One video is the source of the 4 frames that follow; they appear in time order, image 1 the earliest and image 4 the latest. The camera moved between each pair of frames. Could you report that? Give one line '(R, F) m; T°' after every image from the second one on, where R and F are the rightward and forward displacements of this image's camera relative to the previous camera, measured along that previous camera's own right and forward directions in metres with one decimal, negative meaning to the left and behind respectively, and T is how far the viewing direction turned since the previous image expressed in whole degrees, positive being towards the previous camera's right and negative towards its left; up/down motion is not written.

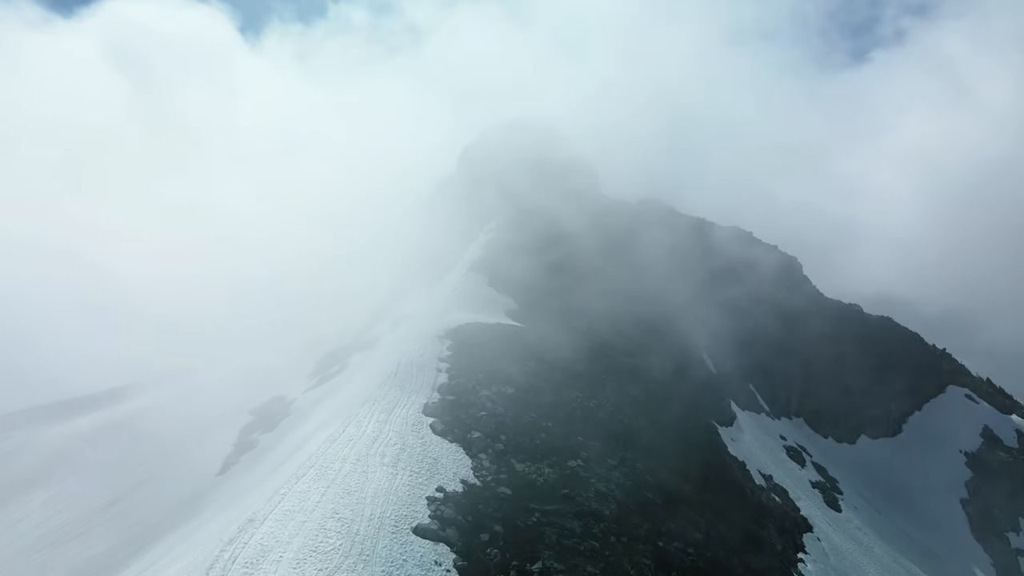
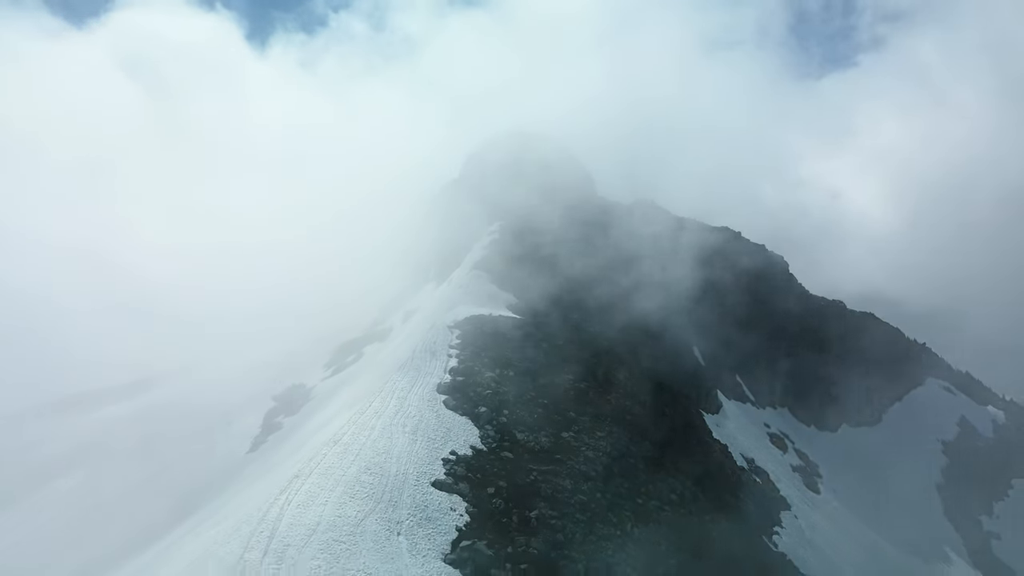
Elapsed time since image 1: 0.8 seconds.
(-0.1, -4.1) m; 0°
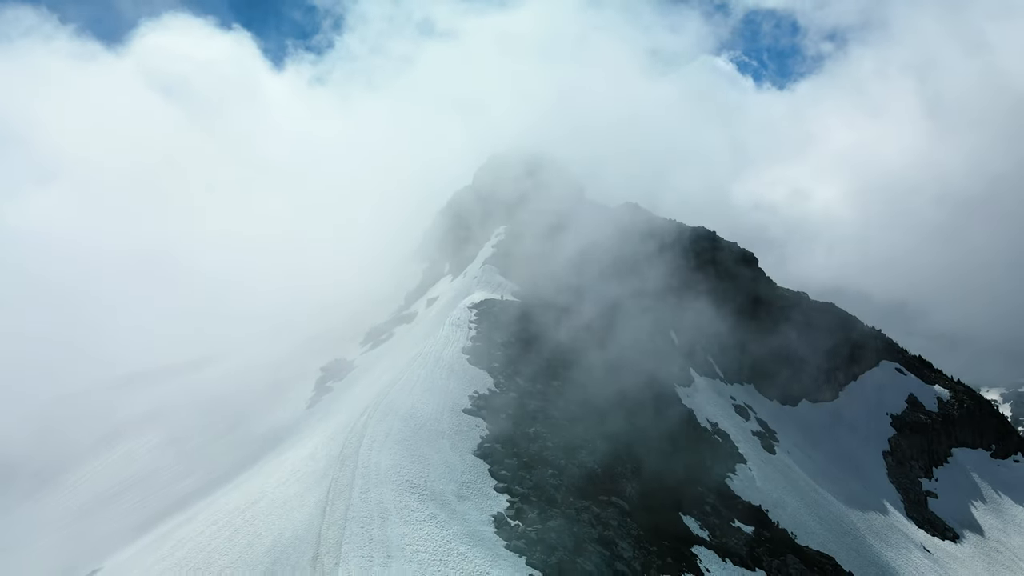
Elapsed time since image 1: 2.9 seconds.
(-0.3, -11.1) m; 0°
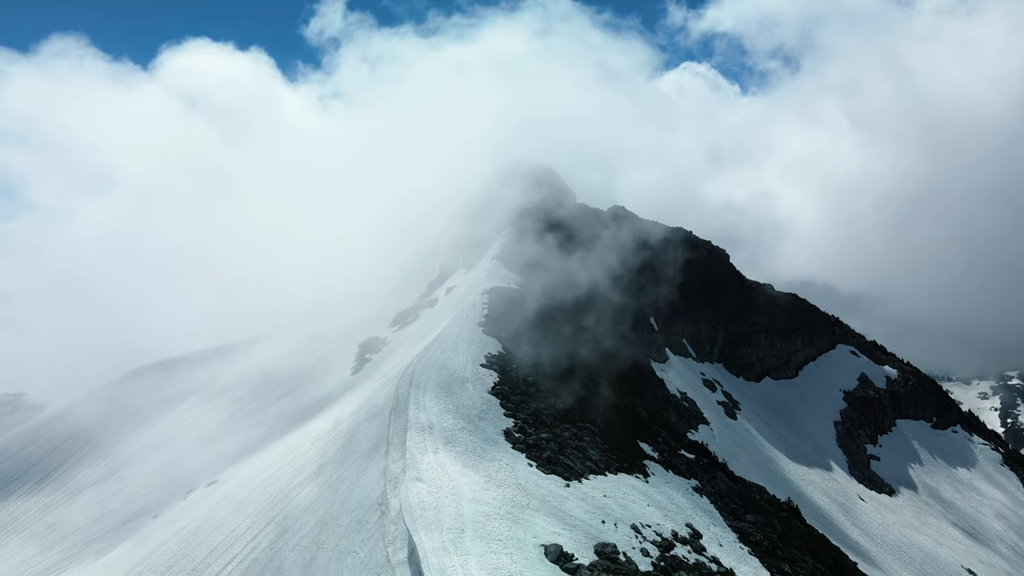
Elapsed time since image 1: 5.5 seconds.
(-0.2, -13.8) m; 0°
